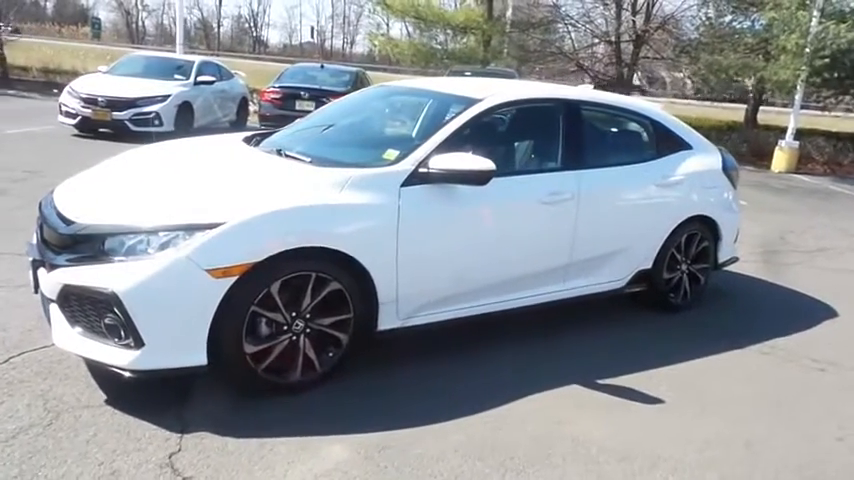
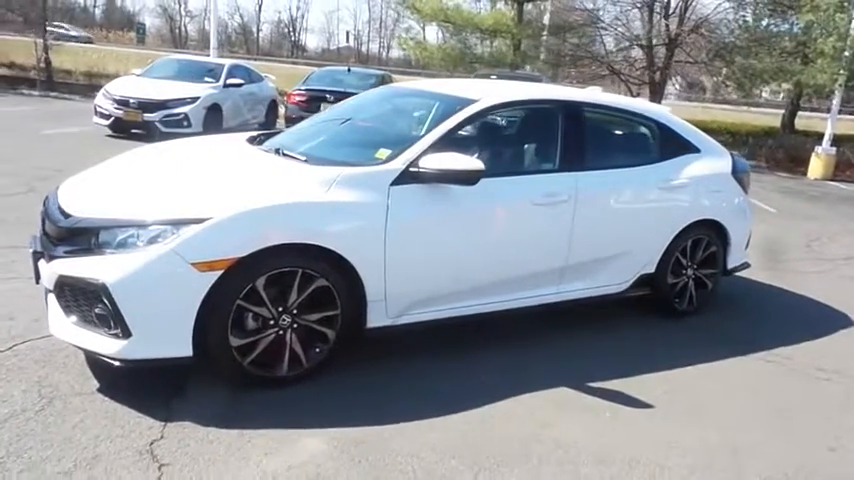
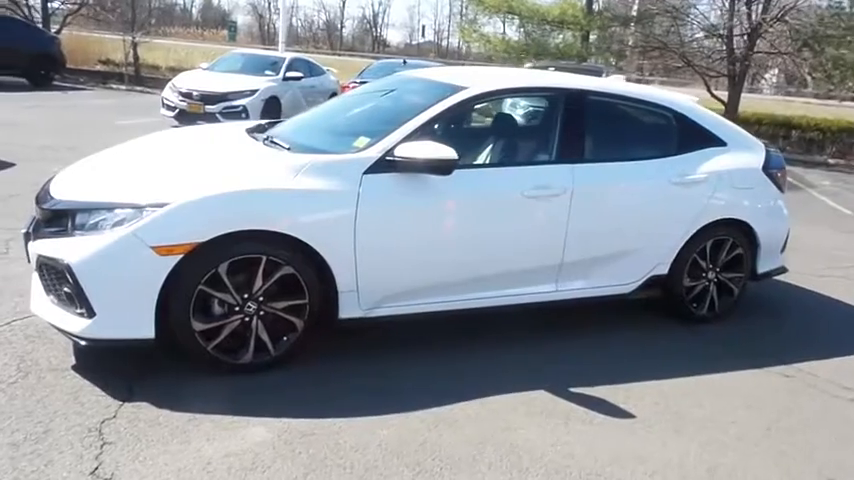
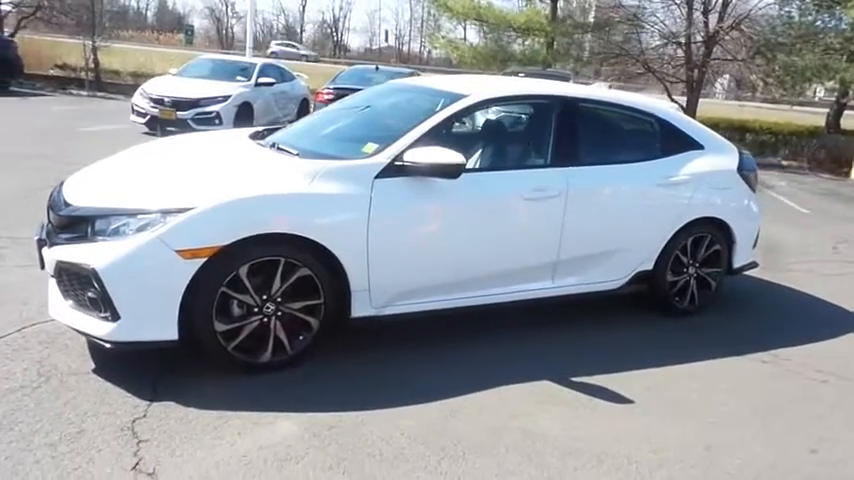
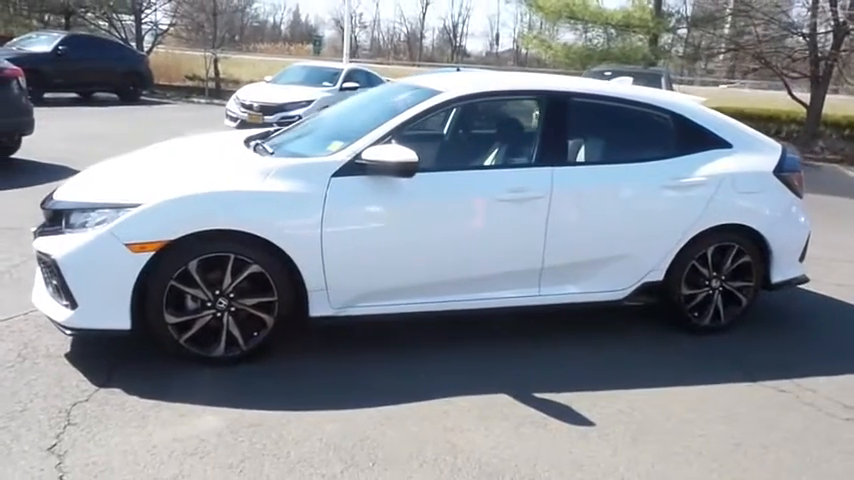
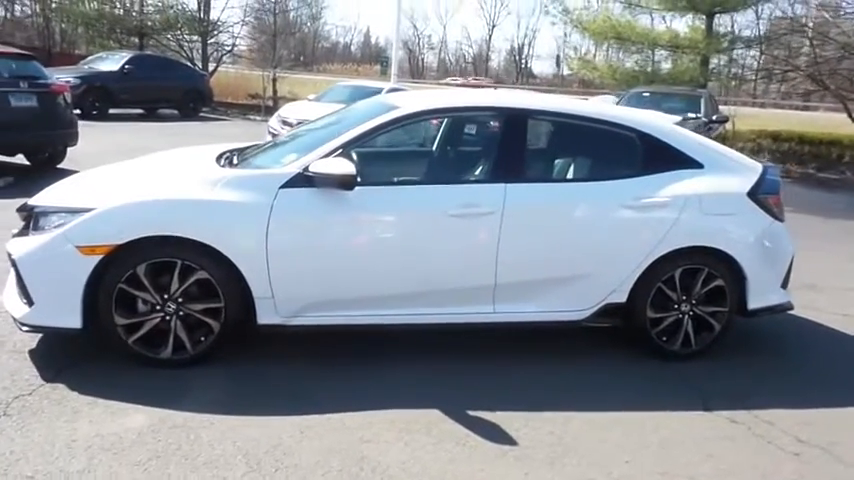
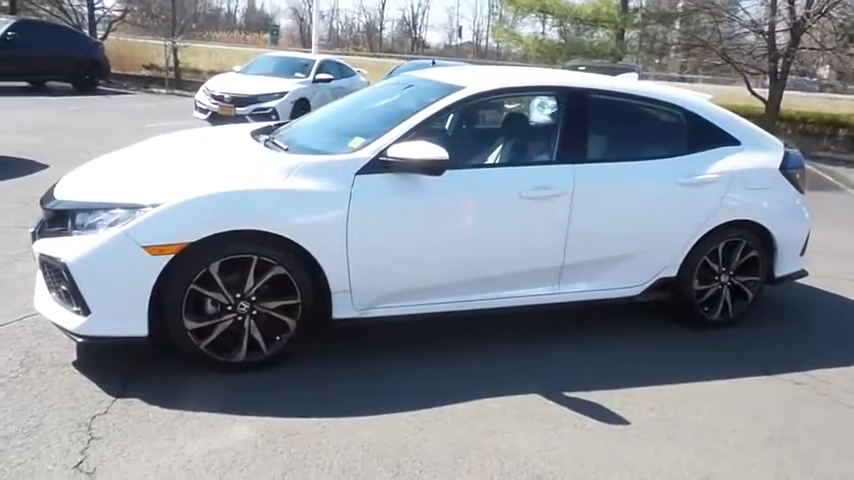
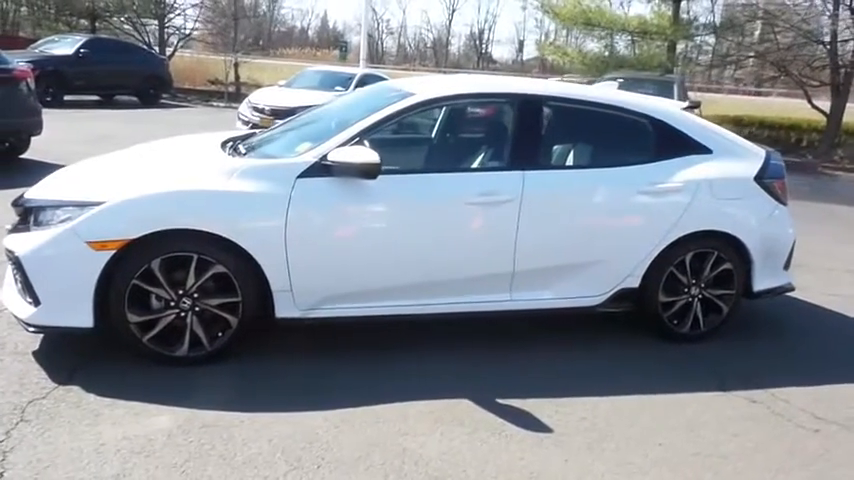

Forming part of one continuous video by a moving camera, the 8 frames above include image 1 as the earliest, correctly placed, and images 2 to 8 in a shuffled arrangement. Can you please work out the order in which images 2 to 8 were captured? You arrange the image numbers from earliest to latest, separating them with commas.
2, 4, 3, 7, 5, 8, 6
